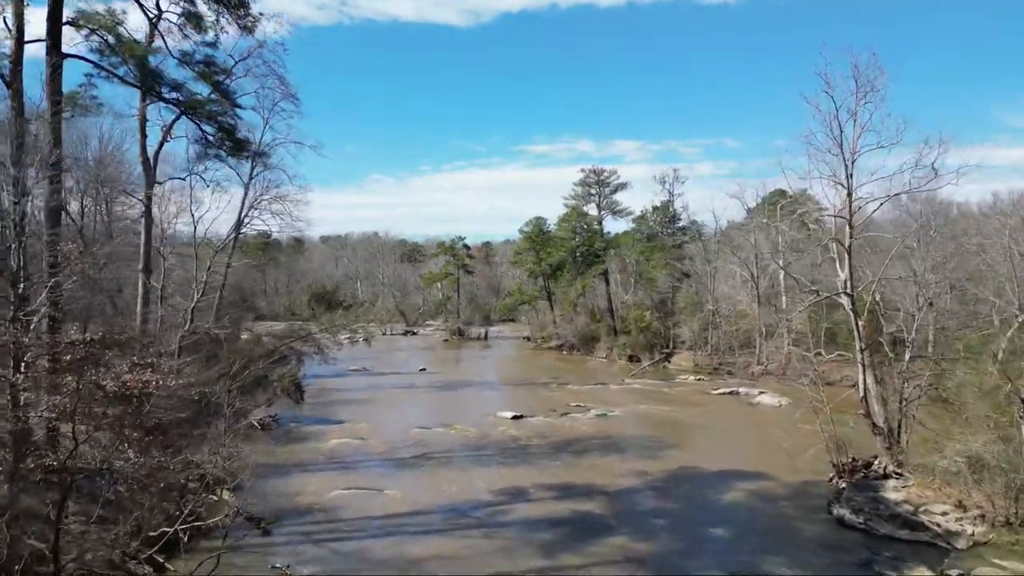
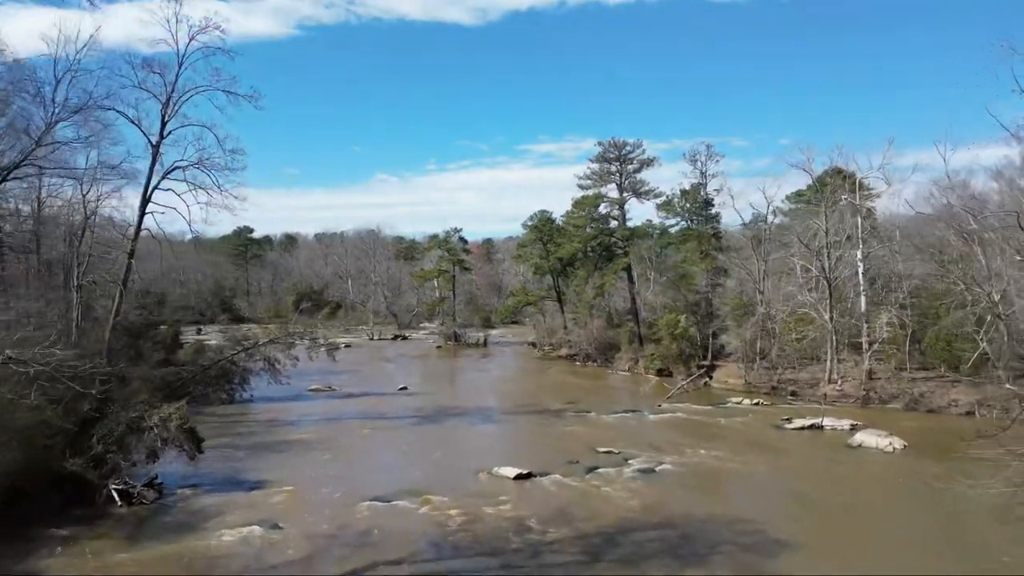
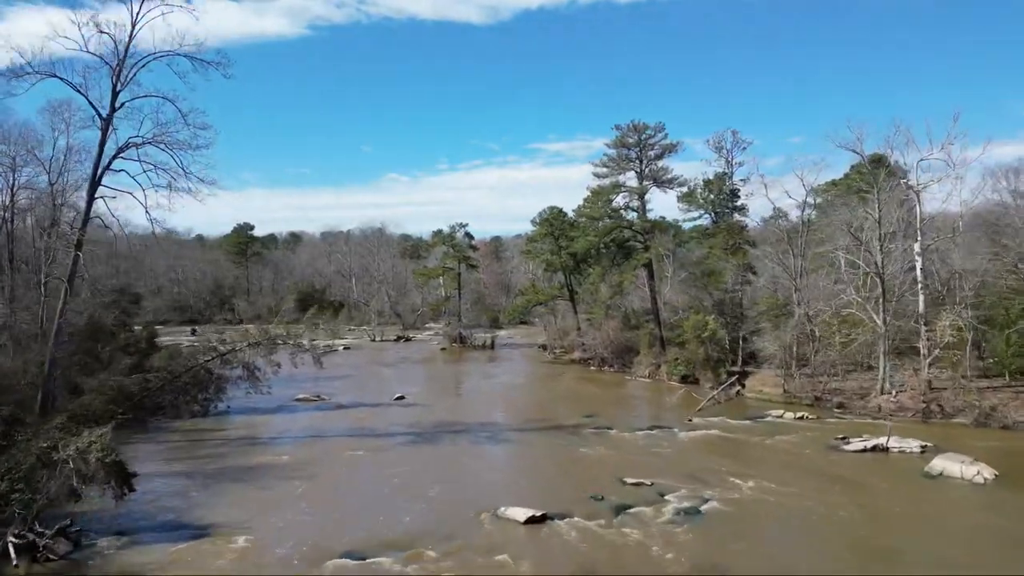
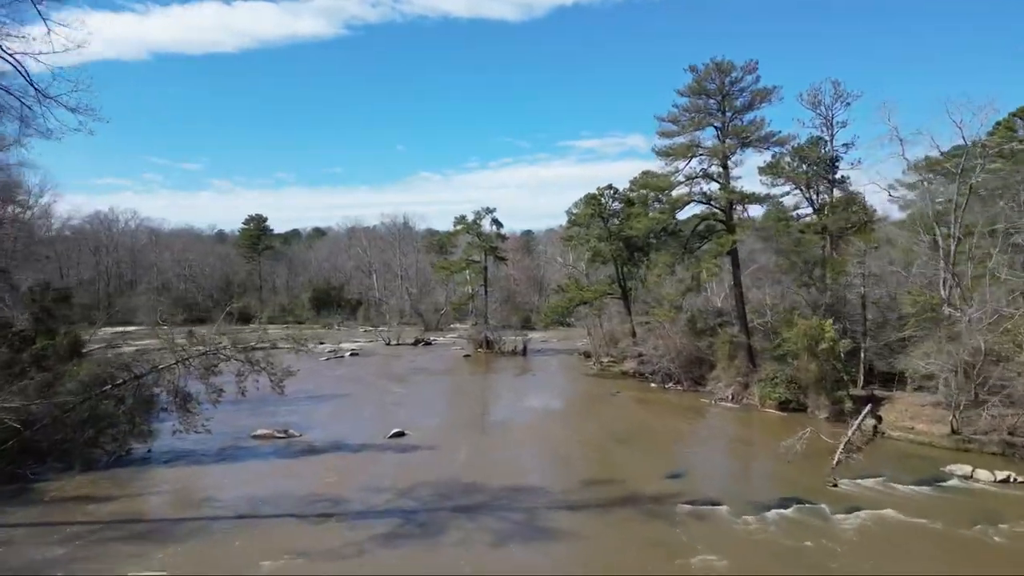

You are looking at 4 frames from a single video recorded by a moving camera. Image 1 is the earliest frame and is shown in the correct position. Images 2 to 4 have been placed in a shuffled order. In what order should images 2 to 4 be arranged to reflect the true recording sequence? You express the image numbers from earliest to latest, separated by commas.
2, 3, 4
